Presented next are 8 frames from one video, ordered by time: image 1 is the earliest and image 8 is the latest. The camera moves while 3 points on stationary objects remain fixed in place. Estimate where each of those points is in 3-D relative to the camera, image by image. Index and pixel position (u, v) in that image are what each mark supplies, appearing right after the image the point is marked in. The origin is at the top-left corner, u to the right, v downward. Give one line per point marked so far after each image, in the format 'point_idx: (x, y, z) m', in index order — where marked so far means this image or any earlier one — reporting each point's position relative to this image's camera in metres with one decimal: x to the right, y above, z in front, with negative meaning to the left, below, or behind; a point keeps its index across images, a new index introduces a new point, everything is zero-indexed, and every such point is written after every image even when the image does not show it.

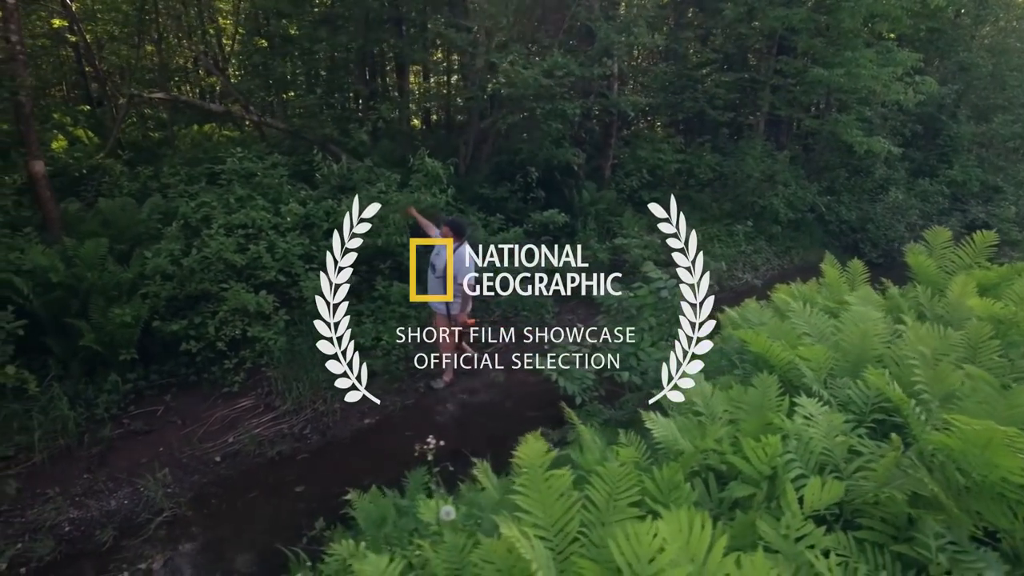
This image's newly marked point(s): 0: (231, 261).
0: (-3.5, +0.3, +7.7) m
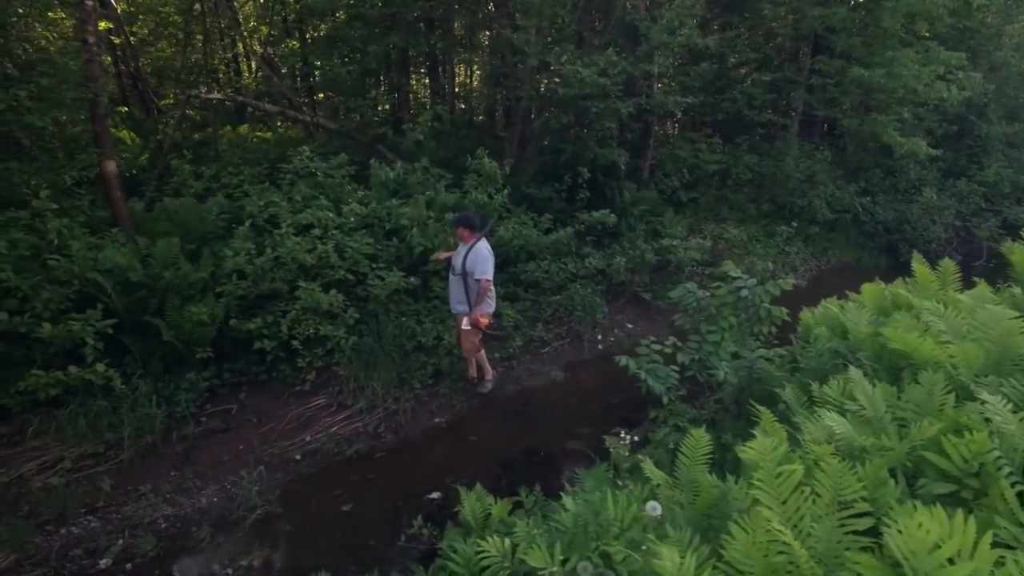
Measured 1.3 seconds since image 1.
0: (-2.7, +0.4, +7.8) m
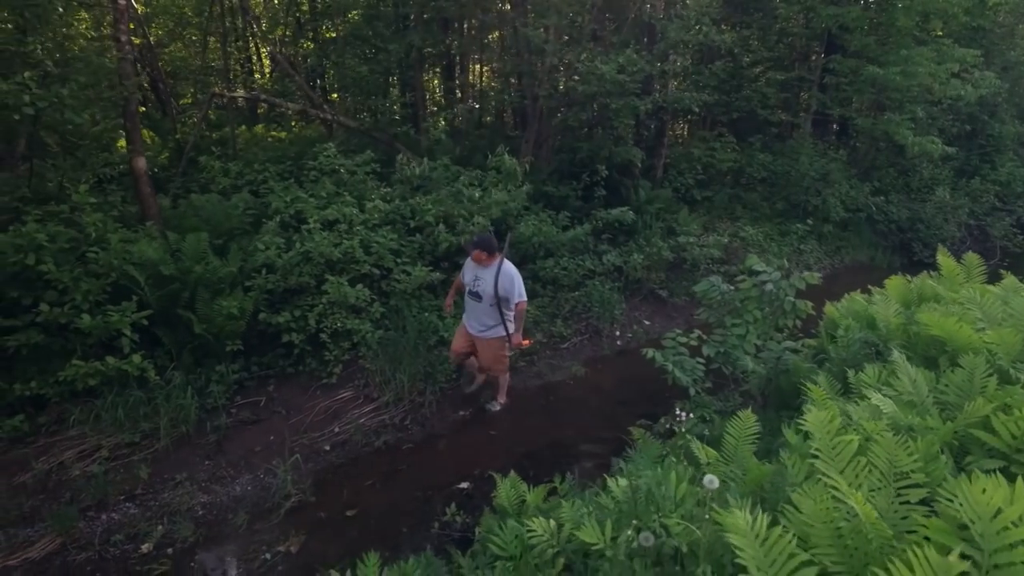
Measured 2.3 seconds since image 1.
0: (-2.4, +0.4, +7.9) m
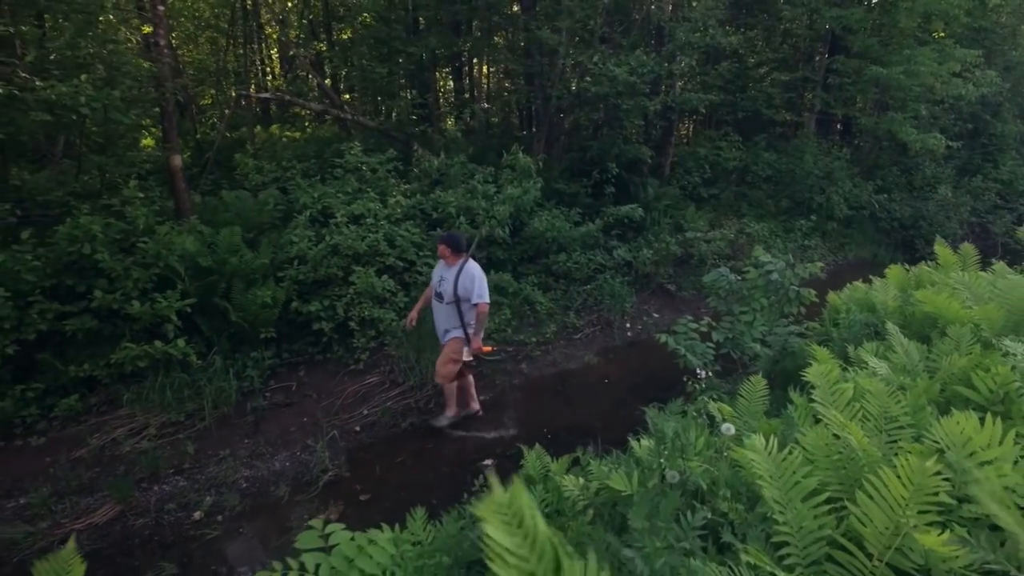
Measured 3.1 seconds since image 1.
0: (-2.1, +0.5, +8.3) m
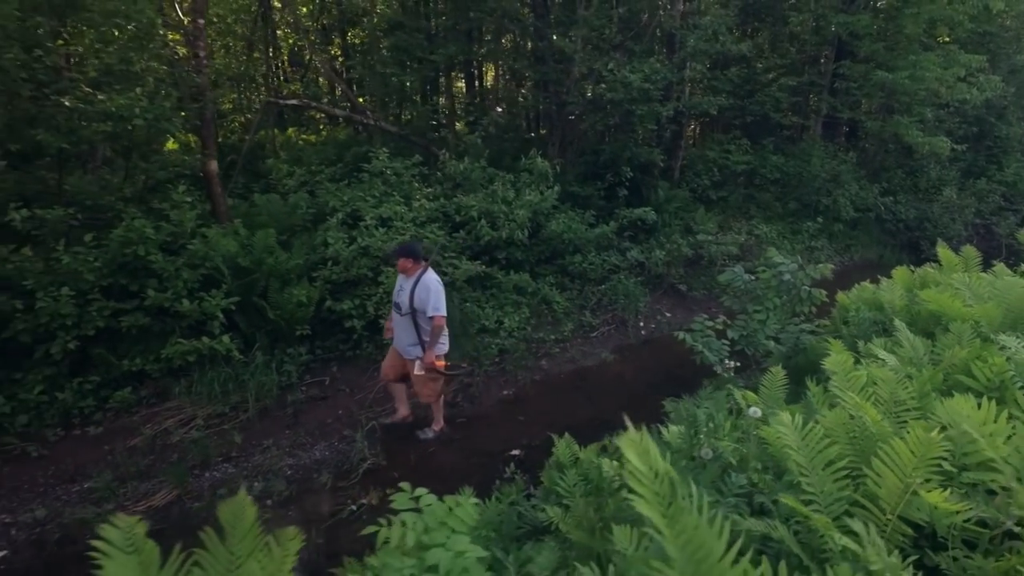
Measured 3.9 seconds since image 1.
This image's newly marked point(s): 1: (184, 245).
0: (-1.8, +0.5, +8.7) m
1: (-3.9, +0.5, +7.3) m
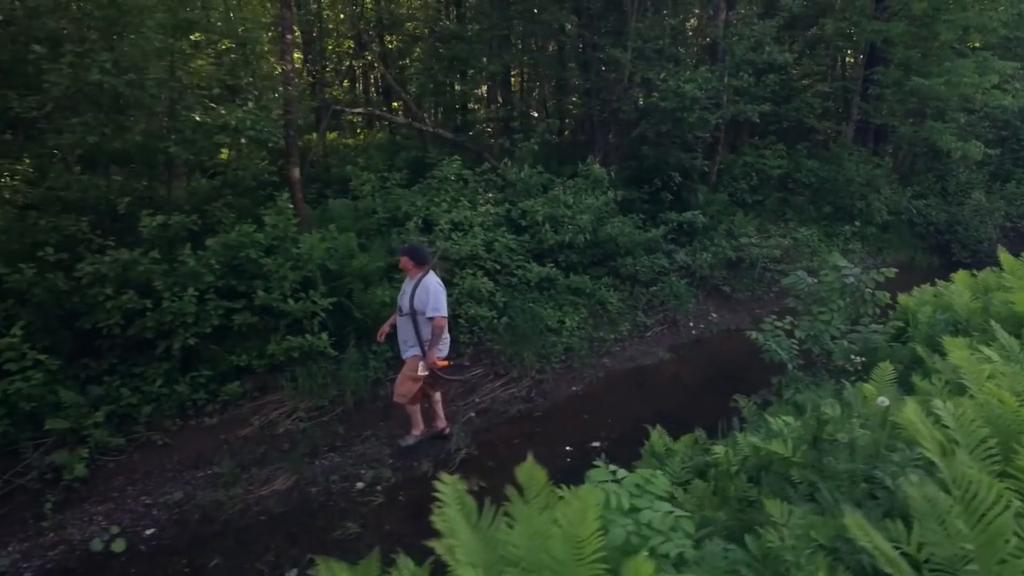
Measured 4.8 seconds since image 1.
0: (-0.8, +0.5, +9.2) m
1: (-2.9, +0.5, +7.8) m
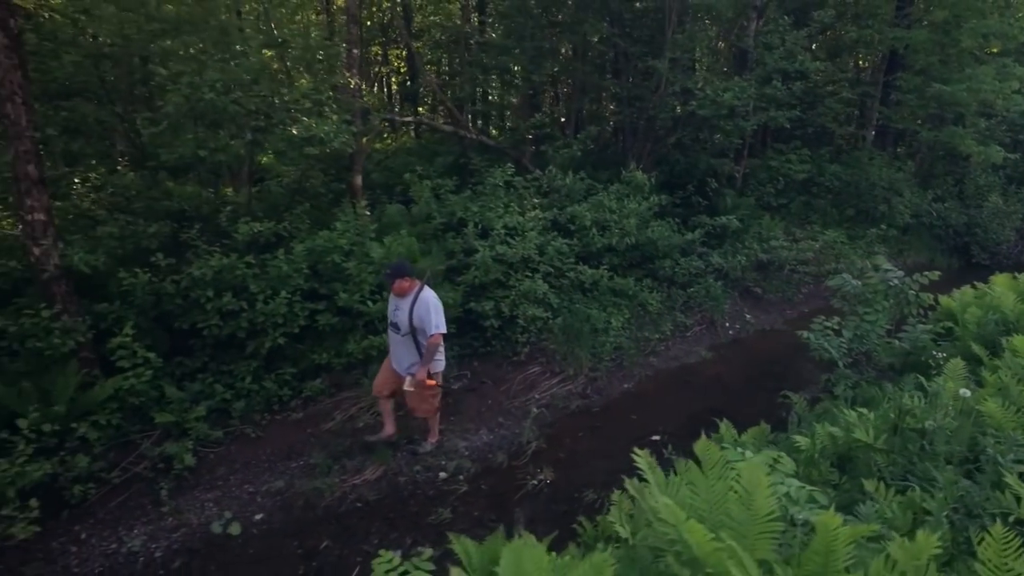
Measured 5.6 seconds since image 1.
0: (0.0, +0.5, +9.6) m
1: (-2.1, +0.5, +8.3) m
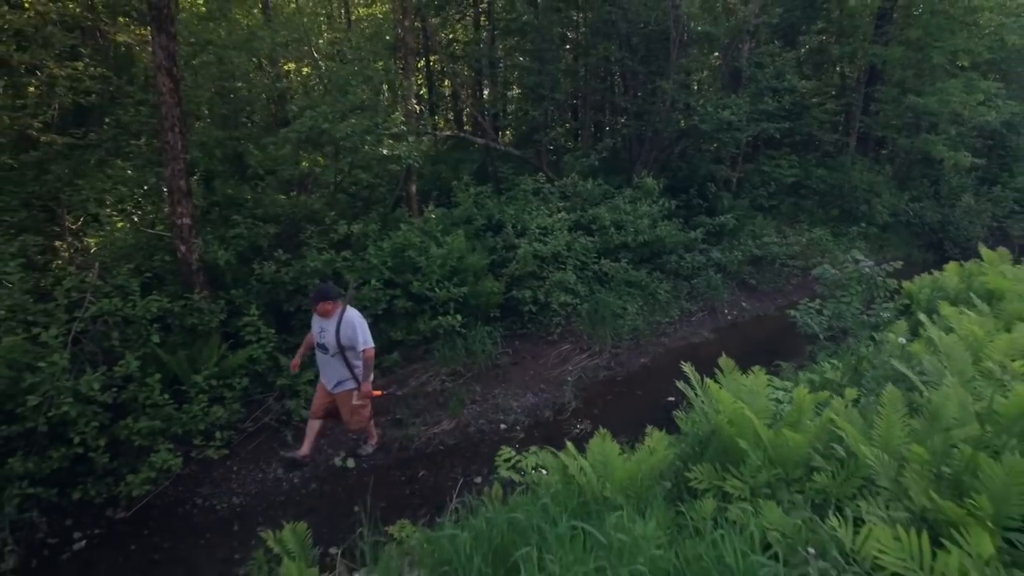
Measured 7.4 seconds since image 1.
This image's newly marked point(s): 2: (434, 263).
0: (+0.7, +0.7, +11.3) m
1: (-1.4, +0.6, +9.9) m
2: (-1.4, +0.4, +9.7) m
